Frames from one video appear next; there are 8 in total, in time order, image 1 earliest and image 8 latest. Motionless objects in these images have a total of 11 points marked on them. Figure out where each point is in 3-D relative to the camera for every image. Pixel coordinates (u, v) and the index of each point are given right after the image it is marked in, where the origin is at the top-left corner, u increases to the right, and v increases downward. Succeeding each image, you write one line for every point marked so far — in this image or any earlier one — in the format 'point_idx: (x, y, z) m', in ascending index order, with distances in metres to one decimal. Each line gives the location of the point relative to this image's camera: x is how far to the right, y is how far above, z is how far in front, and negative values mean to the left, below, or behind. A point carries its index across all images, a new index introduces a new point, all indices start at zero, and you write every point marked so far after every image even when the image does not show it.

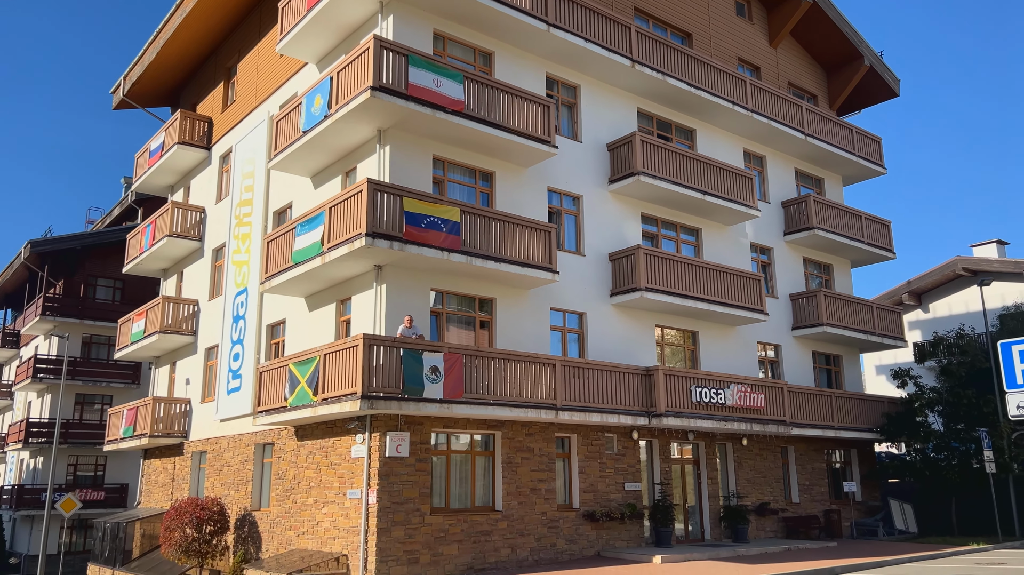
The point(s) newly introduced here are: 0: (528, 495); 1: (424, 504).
0: (+0.4, -4.9, +19.2) m
1: (-1.9, -4.6, +17.5) m
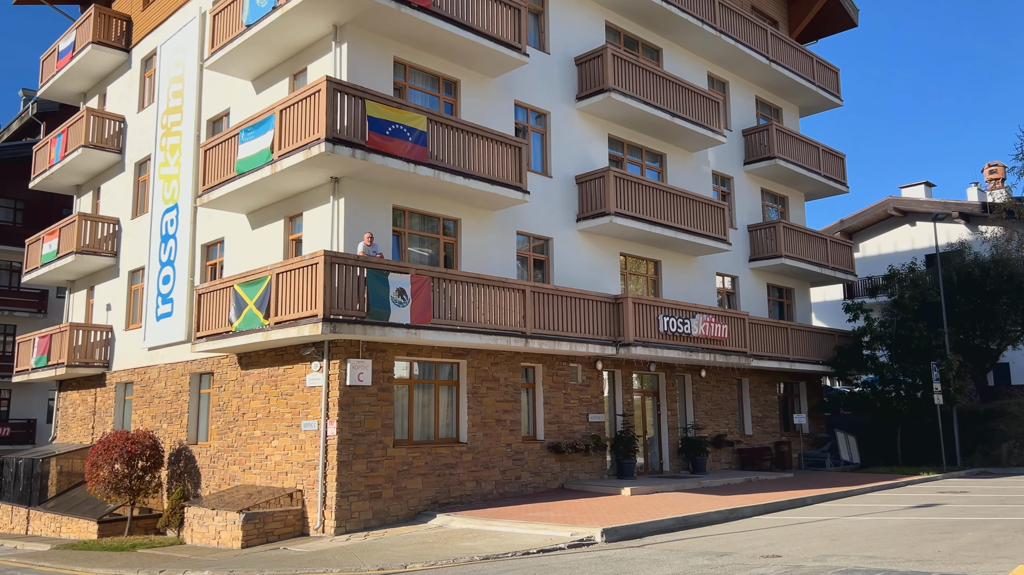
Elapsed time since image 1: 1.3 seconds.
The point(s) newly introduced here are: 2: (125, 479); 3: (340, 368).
0: (-0.4, -3.1, +18.2) m
1: (-2.5, -3.0, +16.2) m
2: (-8.9, -4.4, +19.0) m
3: (-3.3, -1.6, +15.7) m
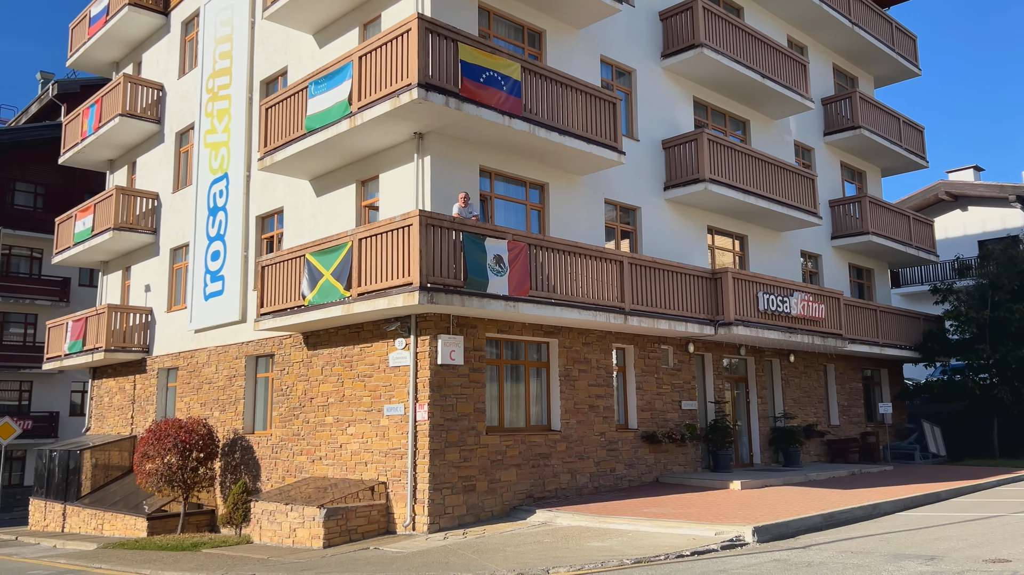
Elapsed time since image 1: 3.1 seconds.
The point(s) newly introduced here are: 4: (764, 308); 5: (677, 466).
0: (+1.5, -2.5, +16.4) m
1: (-0.6, -2.4, +14.5) m
2: (-6.9, -3.9, +17.3) m
3: (-1.4, -1.0, +13.9) m
4: (+5.7, -0.5, +18.7) m
5: (+3.7, -4.0, +18.2) m
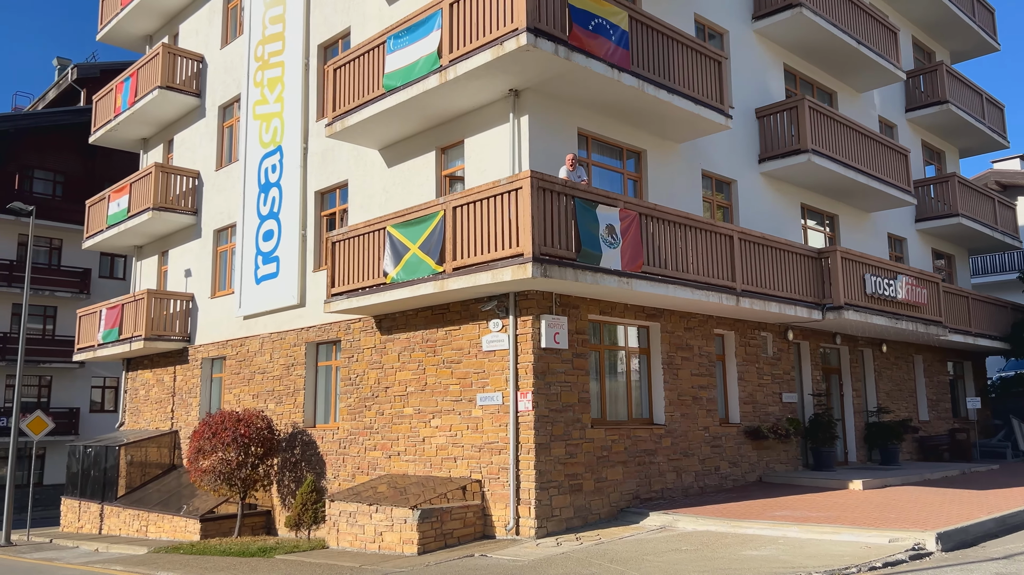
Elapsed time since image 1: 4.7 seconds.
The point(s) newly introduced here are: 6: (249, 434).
0: (+3.2, -2.1, +14.8) m
1: (+1.1, -2.0, +12.9) m
2: (-5.2, -3.5, +15.7) m
3: (+0.3, -0.6, +12.4) m
4: (+7.5, -0.1, +17.1) m
5: (+5.4, -3.6, +16.6) m
6: (-5.0, -2.8, +15.9) m
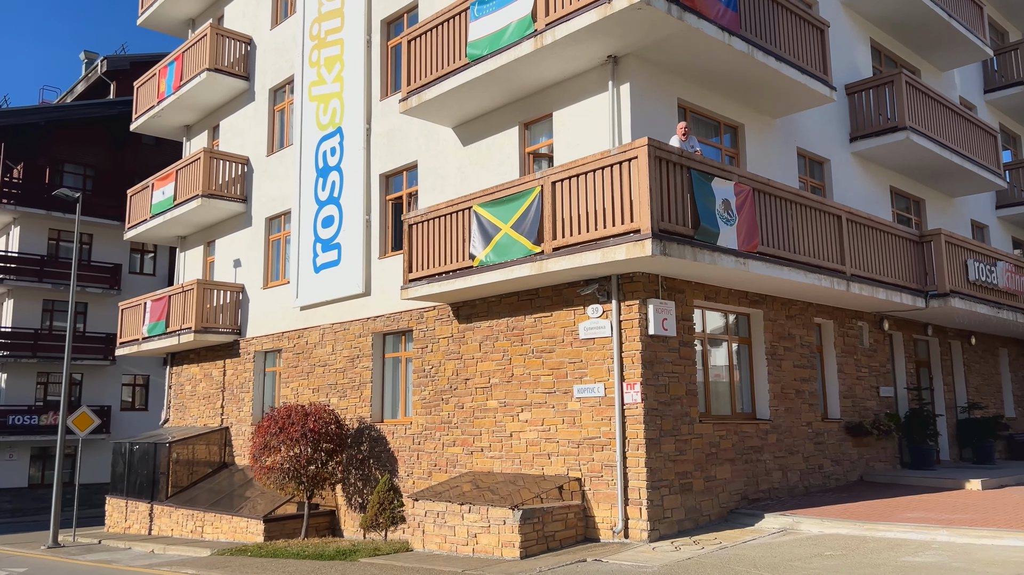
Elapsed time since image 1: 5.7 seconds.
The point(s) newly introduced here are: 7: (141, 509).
0: (+4.7, -1.9, +13.8) m
1: (+2.6, -1.7, +11.9) m
2: (-3.7, -3.2, +14.8) m
3: (+1.8, -0.3, +11.4) m
4: (+9.0, +0.2, +16.0) m
5: (+6.9, -3.3, +15.5) m
6: (-3.5, -2.6, +15.0) m
7: (-9.0, -5.4, +19.8) m
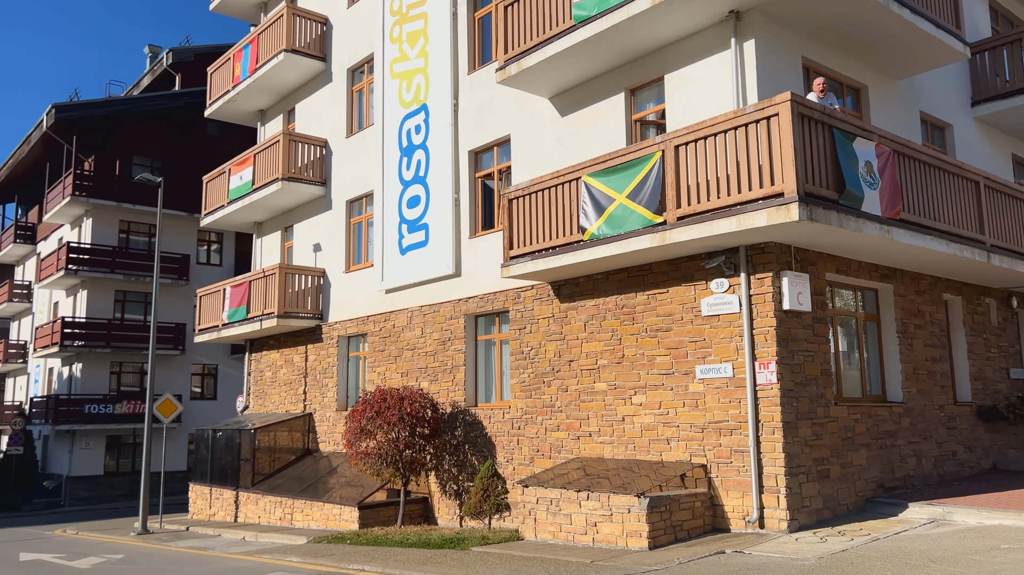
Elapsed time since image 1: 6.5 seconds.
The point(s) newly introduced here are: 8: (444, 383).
0: (+6.4, -1.5, +12.8) m
1: (+4.2, -1.4, +11.0) m
2: (-1.9, -2.9, +14.3) m
3: (+3.4, 0.0, +10.5) m
4: (+10.8, +0.7, +14.7) m
5: (+8.8, -2.8, +14.4) m
6: (-1.7, -2.2, +14.5) m
7: (-6.9, -5.0, +19.6) m
8: (-1.3, -1.9, +15.7) m
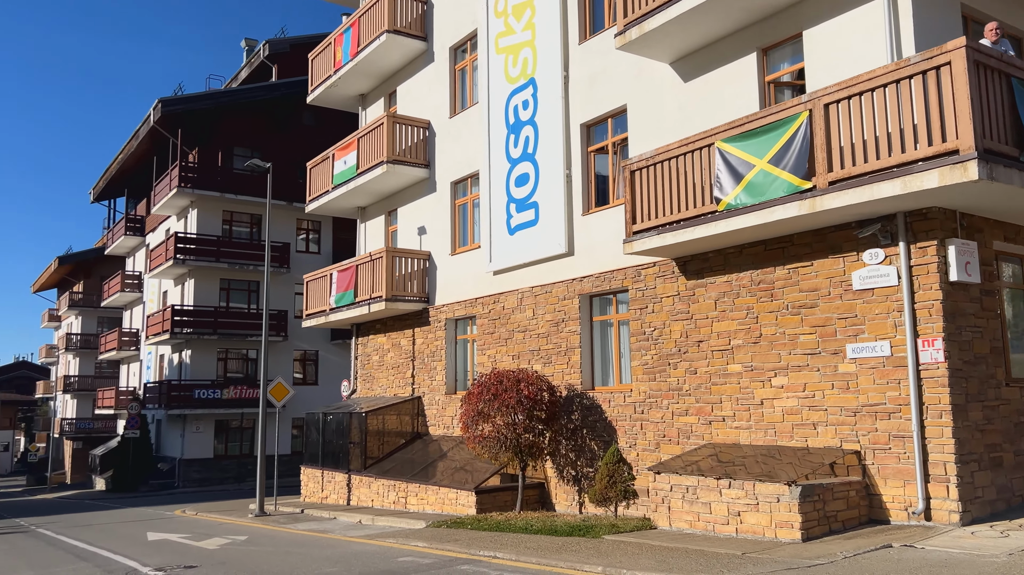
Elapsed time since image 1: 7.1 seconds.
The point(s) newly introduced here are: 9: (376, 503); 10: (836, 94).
0: (+8.3, -1.0, +11.5) m
1: (+5.9, -1.0, +10.0) m
2: (+0.2, -2.5, +13.9) m
3: (+5.0, +0.4, +9.6) m
4: (+12.8, +1.2, +13.0) m
5: (+10.8, -2.4, +13.0) m
6: (+0.4, -1.9, +14.0) m
7: (-4.2, -4.6, +19.7) m
8: (+0.9, -1.5, +15.2) m
9: (-3.0, -4.8, +18.1) m
10: (+3.8, +2.3, +9.7) m
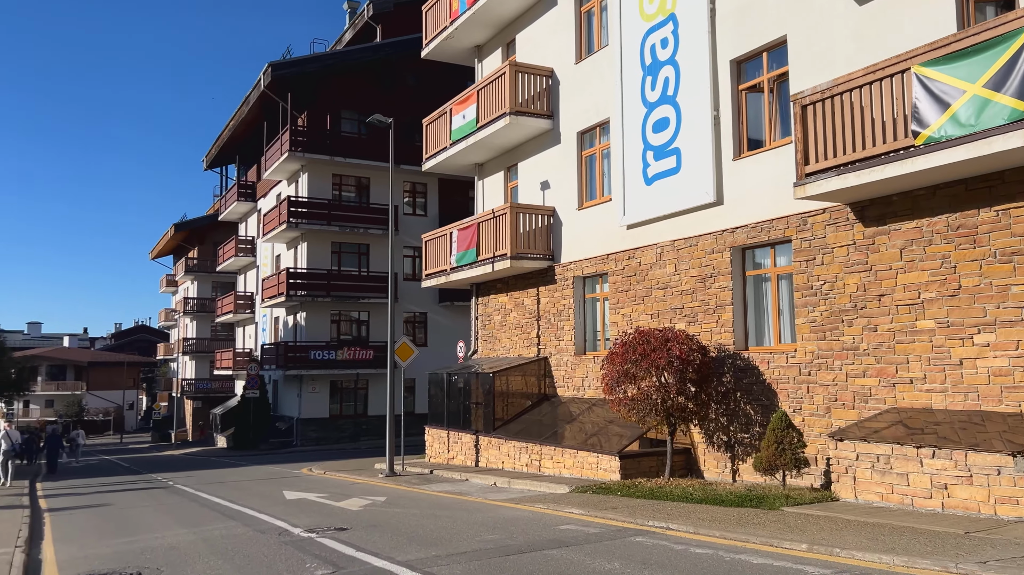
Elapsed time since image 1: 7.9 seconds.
0: (+10.3, -0.3, +9.7) m
1: (+7.8, -0.4, +8.4) m
2: (+2.6, -1.7, +13.0) m
3: (+6.8, +1.0, +8.0) m
4: (+15.0, +2.0, +10.5) m
5: (+13.0, -1.6, +10.9) m
6: (+2.7, -1.1, +13.1) m
7: (-1.1, -3.6, +19.3) m
8: (+3.4, -0.6, +14.2) m
9: (-0.1, -3.8, +17.6) m
10: (+5.7, +2.9, +8.2) m
